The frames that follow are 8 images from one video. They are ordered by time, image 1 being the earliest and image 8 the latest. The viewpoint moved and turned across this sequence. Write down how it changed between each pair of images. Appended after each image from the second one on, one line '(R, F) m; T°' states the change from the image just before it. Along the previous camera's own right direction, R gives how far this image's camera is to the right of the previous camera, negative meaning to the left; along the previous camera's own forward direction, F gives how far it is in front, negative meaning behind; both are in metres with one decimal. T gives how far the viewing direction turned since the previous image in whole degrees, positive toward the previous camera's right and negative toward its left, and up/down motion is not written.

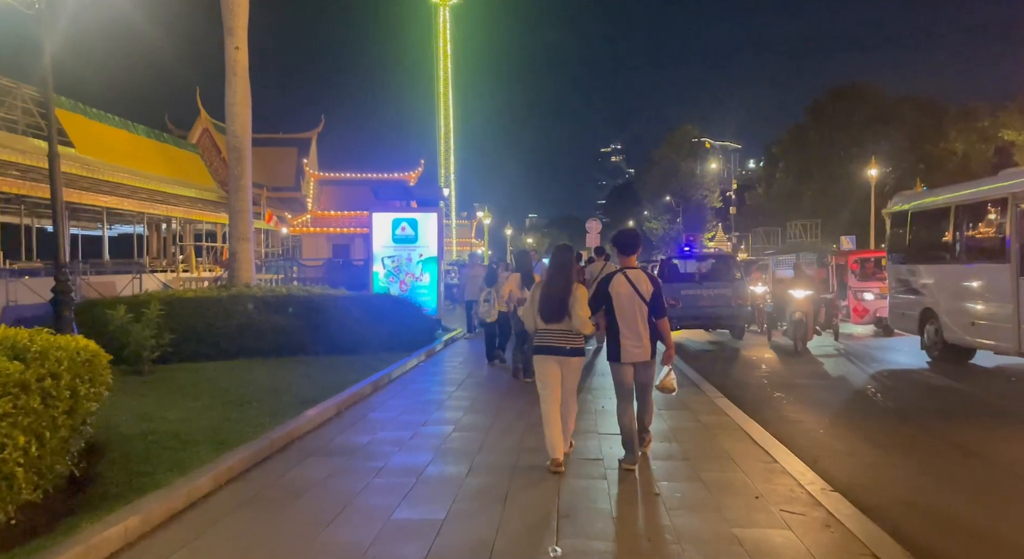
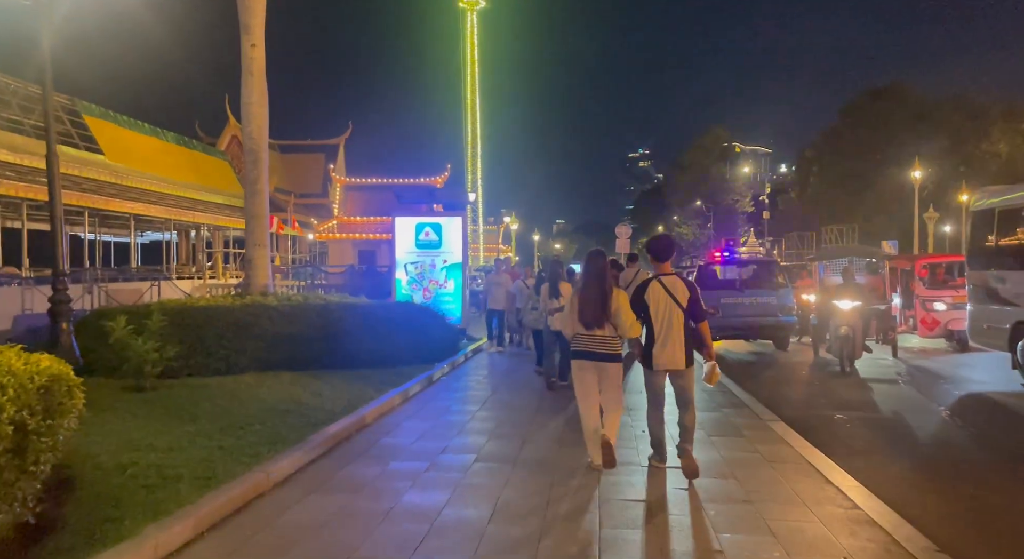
(0.0, +0.9) m; -2°
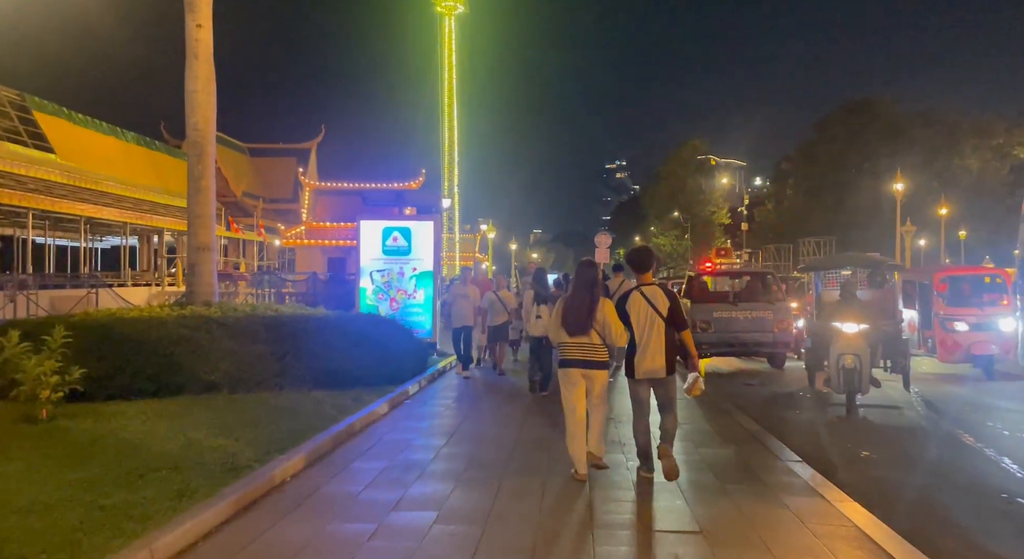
(0.0, +1.4) m; +2°
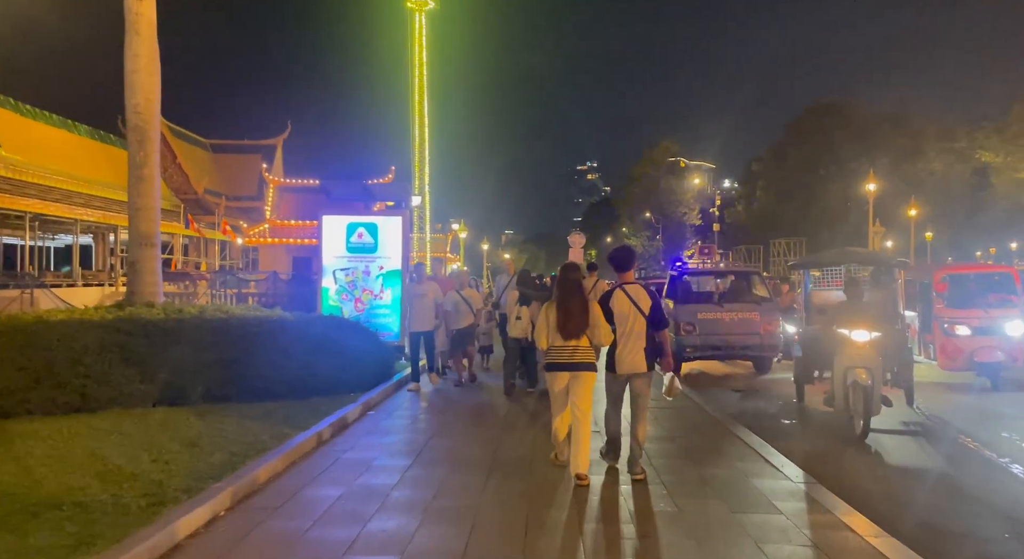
(0.0, +1.0) m; +2°
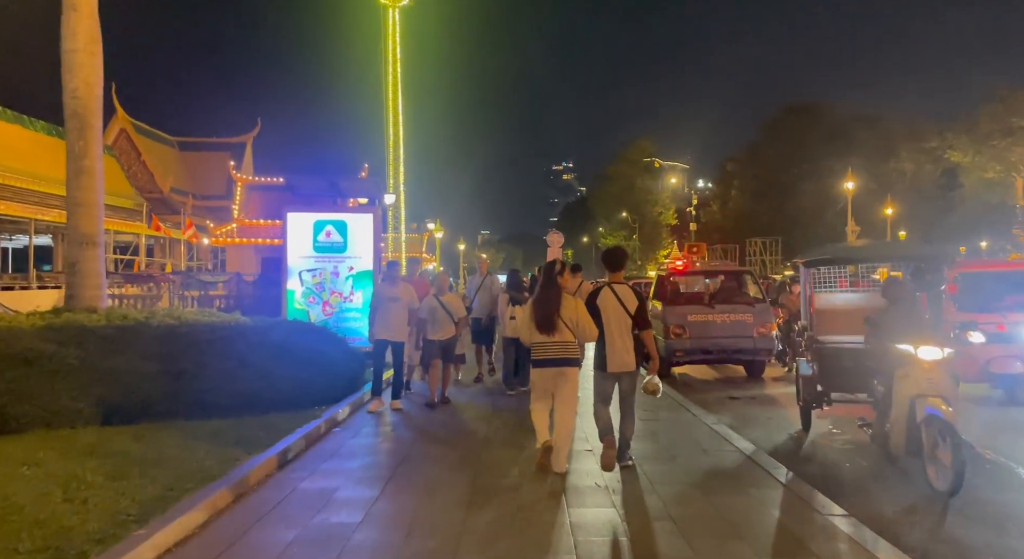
(-0.1, +0.9) m; +2°
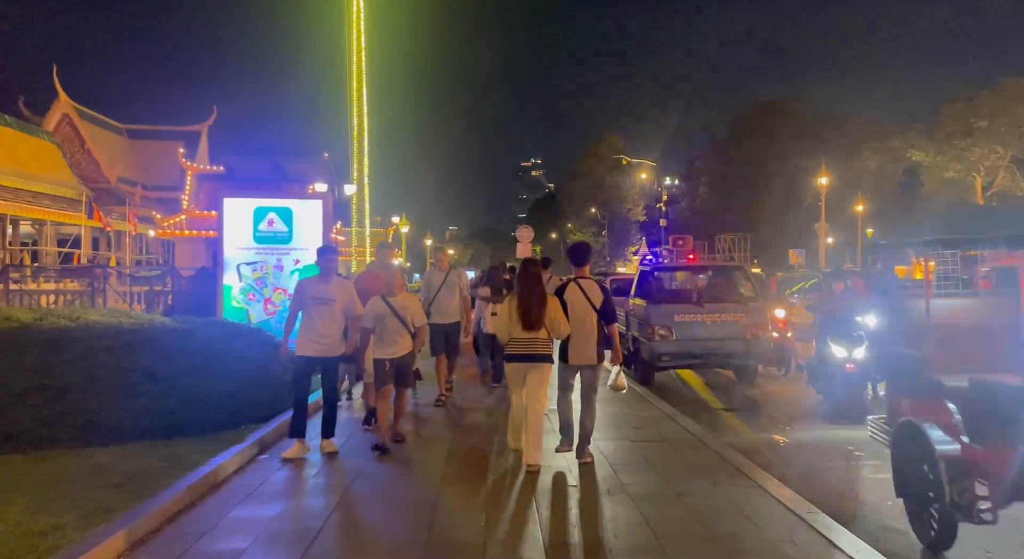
(0.0, +1.5) m; +2°
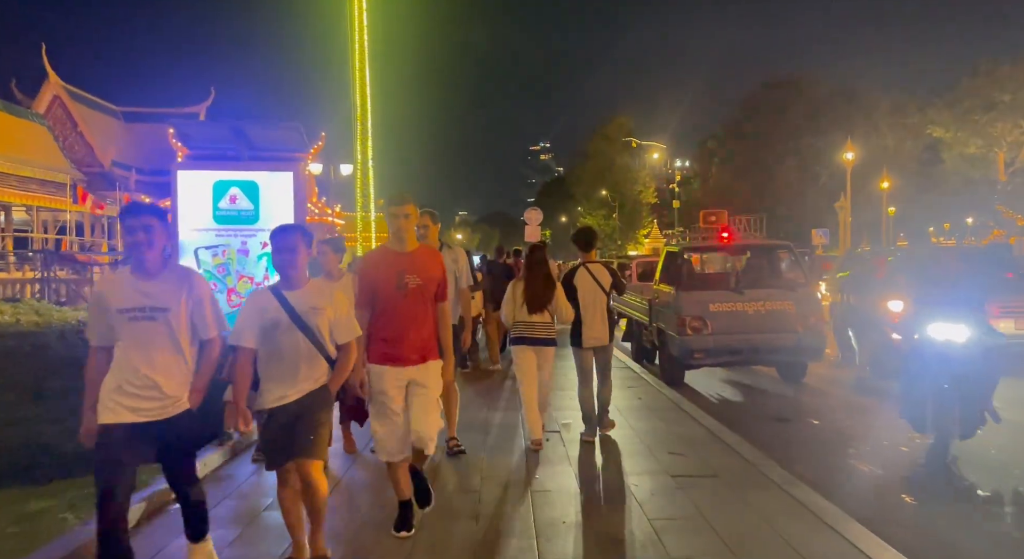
(+0.1, +1.9) m; -1°
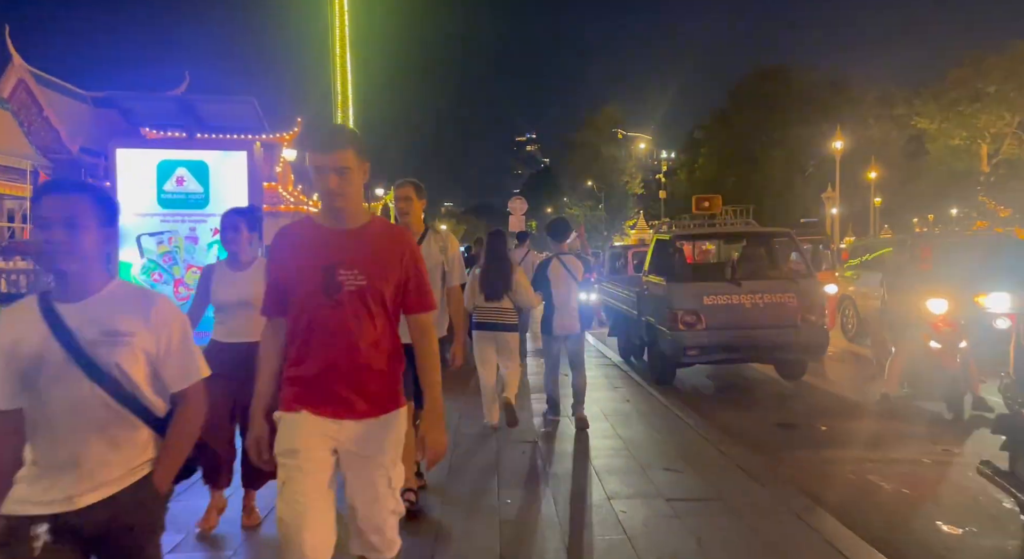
(+0.1, +0.9) m; +1°
